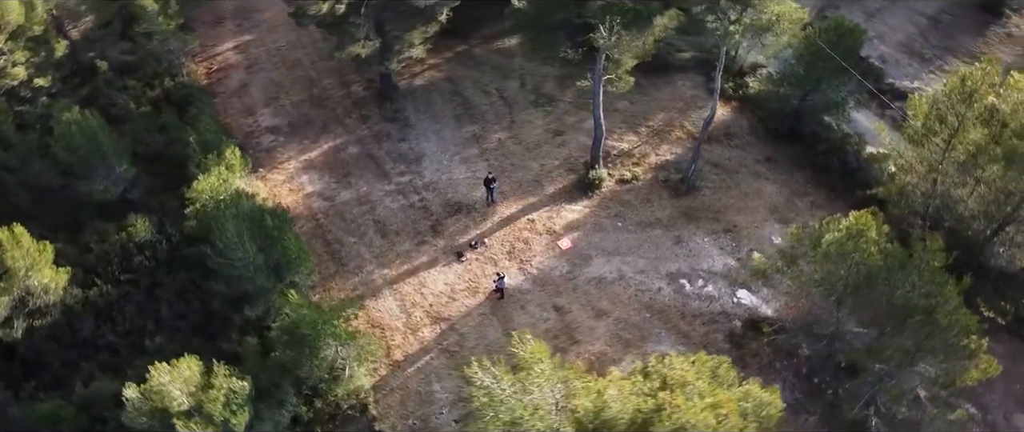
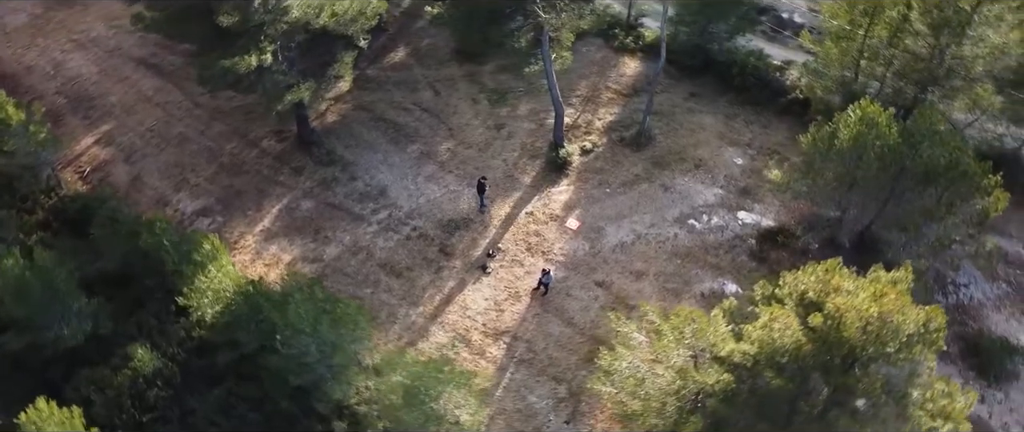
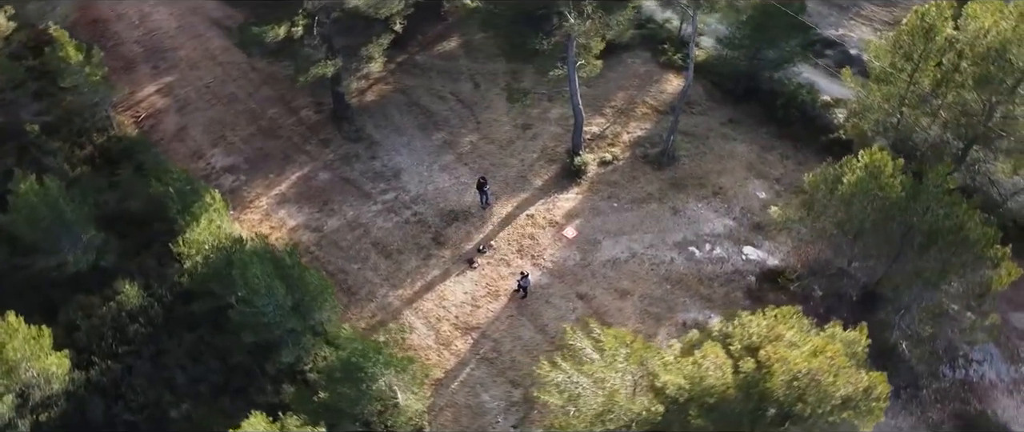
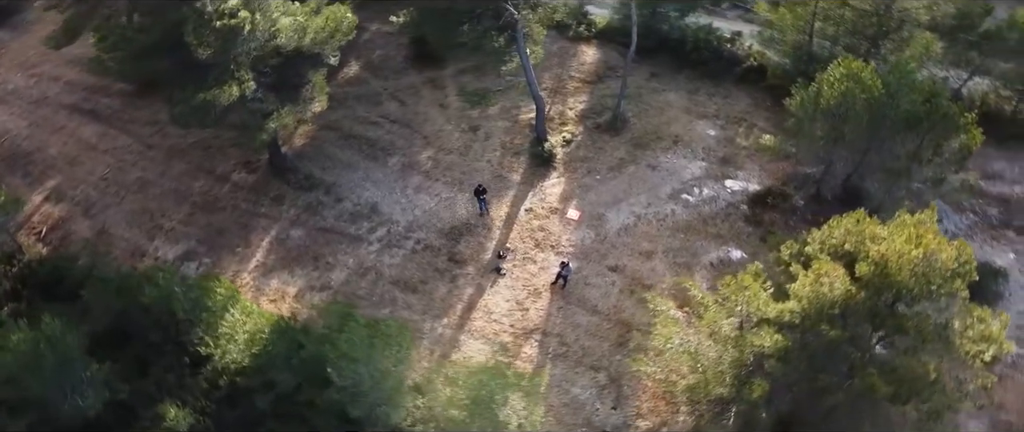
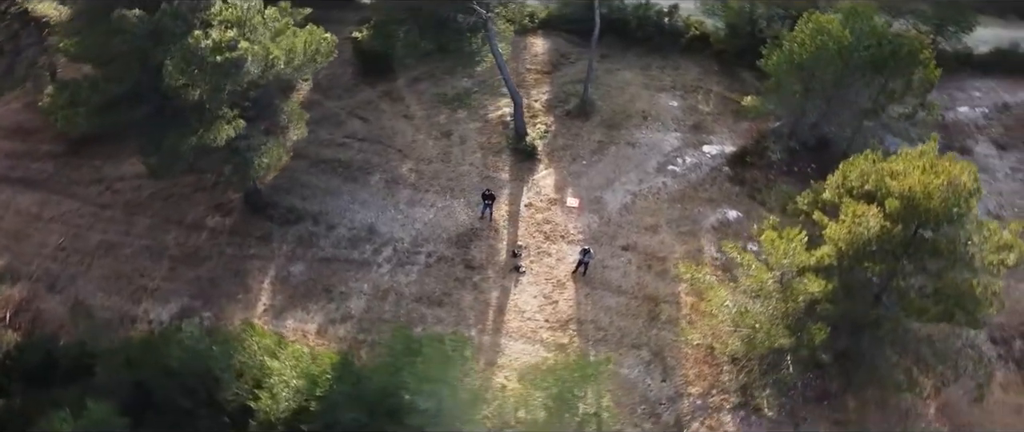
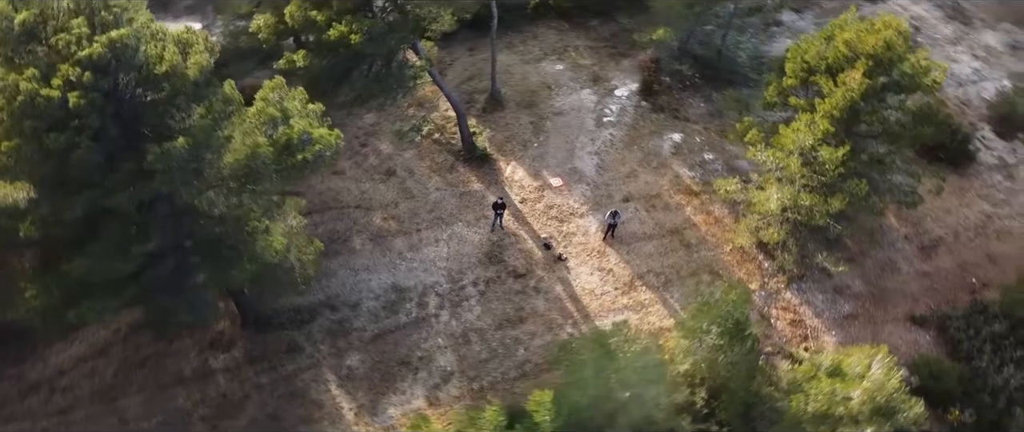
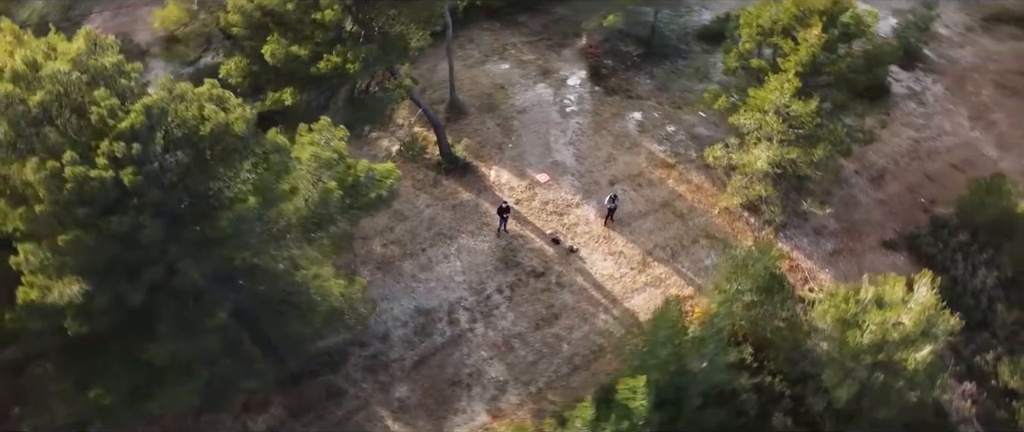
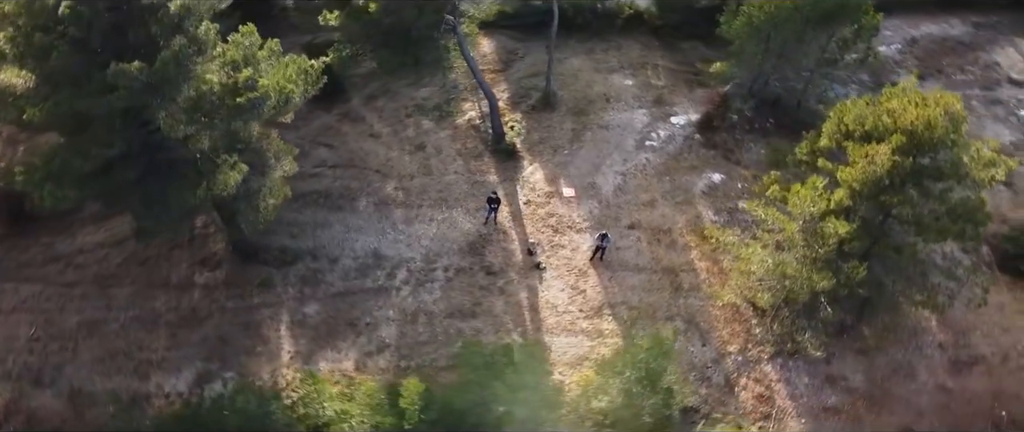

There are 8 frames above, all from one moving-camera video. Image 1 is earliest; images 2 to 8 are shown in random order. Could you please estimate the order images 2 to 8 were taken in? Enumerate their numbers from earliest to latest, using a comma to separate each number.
3, 2, 4, 5, 8, 6, 7
